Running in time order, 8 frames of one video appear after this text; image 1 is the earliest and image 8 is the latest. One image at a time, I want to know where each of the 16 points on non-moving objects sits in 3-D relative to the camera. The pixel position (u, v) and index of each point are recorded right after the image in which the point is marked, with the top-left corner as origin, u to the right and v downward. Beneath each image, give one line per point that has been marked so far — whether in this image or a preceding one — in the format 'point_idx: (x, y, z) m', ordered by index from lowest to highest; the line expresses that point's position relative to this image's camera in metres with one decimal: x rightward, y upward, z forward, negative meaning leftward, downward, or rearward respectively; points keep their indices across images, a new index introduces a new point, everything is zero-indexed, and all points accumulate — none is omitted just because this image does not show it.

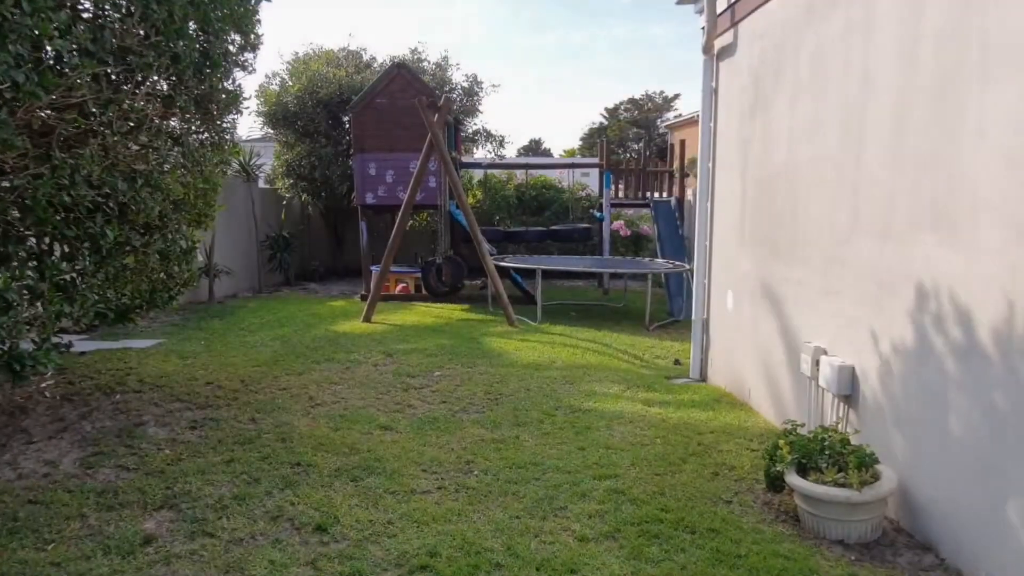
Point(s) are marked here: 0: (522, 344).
0: (+0.1, -0.5, +6.1) m
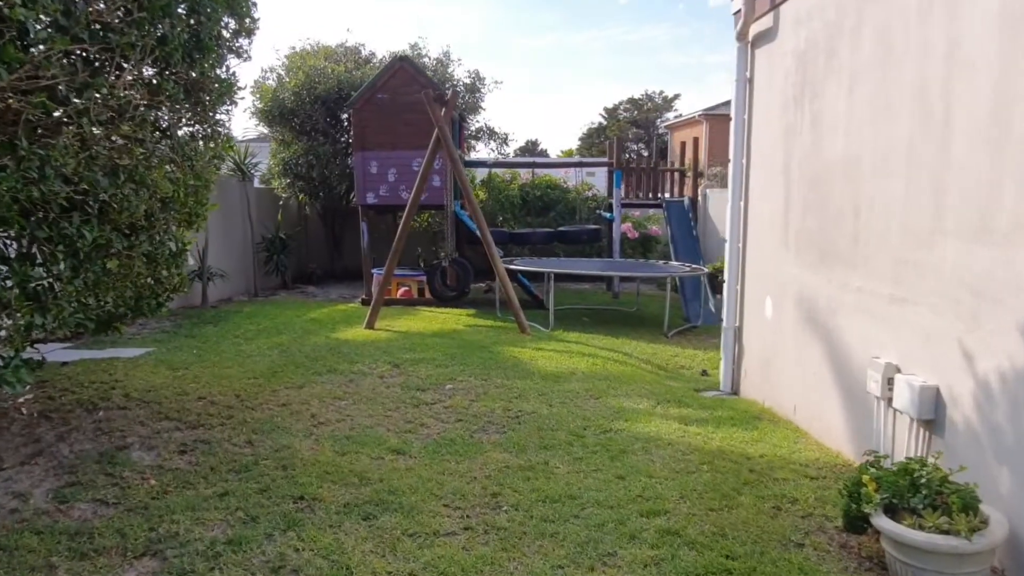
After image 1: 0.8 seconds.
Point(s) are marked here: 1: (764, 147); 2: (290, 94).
0: (+0.2, -0.5, +5.7) m
1: (+1.5, +0.8, +4.4) m
2: (-3.4, +2.9, +11.1) m
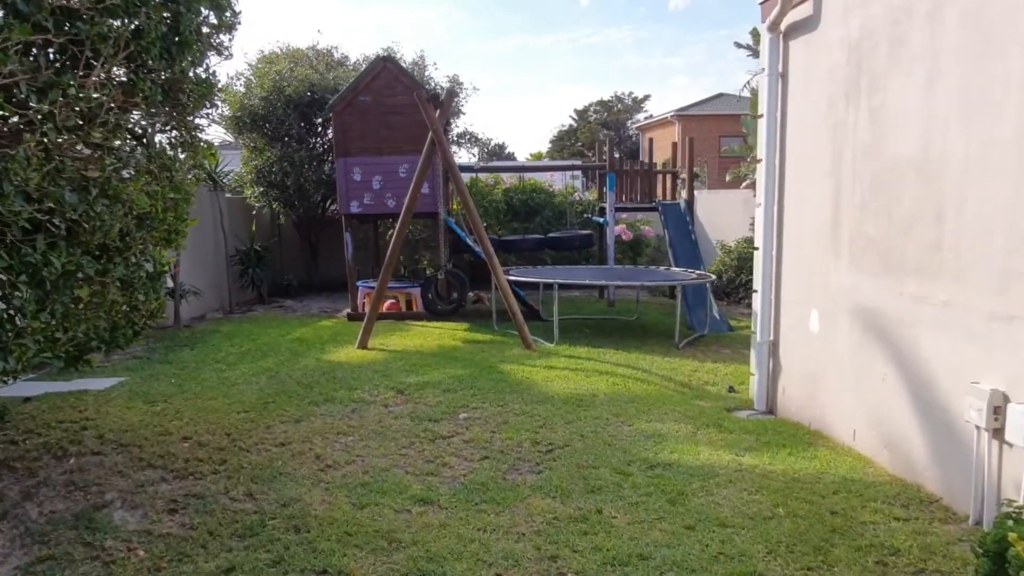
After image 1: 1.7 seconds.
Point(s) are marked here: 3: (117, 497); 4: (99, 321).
0: (+0.3, -0.6, +5.3) m
1: (+1.6, +0.8, +4.1) m
2: (-3.6, +2.7, +10.5) m
3: (-1.7, -0.9, +3.2) m
4: (-1.9, -0.2, +3.4) m
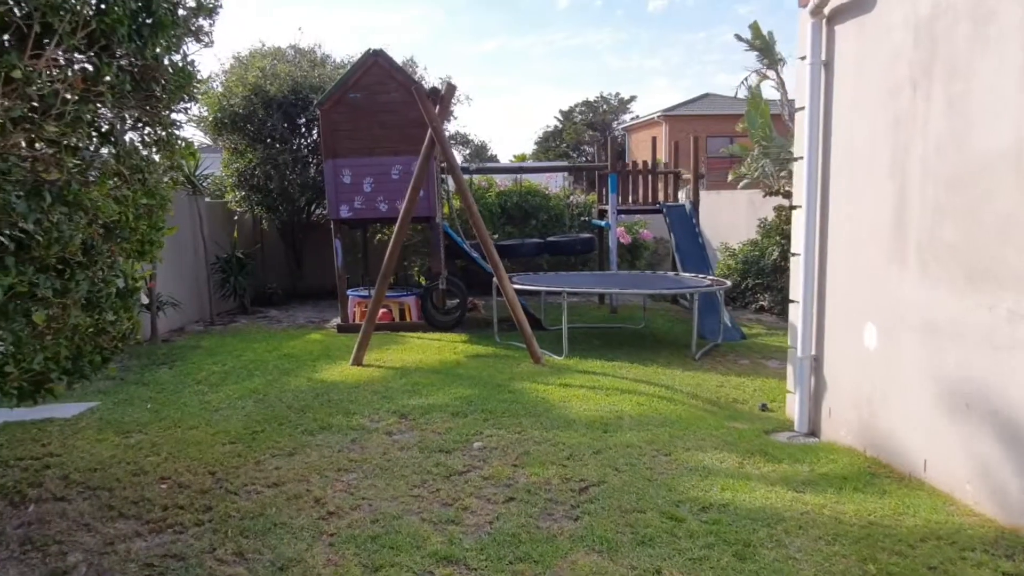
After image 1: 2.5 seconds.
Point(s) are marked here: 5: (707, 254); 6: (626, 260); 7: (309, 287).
0: (+0.4, -0.7, +4.8) m
1: (+1.7, +0.7, +3.6) m
2: (-3.7, +2.6, +10.0) m
3: (-1.5, -1.0, +2.7) m
4: (-1.8, -0.2, +2.9) m
5: (+2.2, +0.4, +8.3) m
6: (+1.7, +0.4, +11.3) m
7: (-3.1, 0.0, +11.2) m
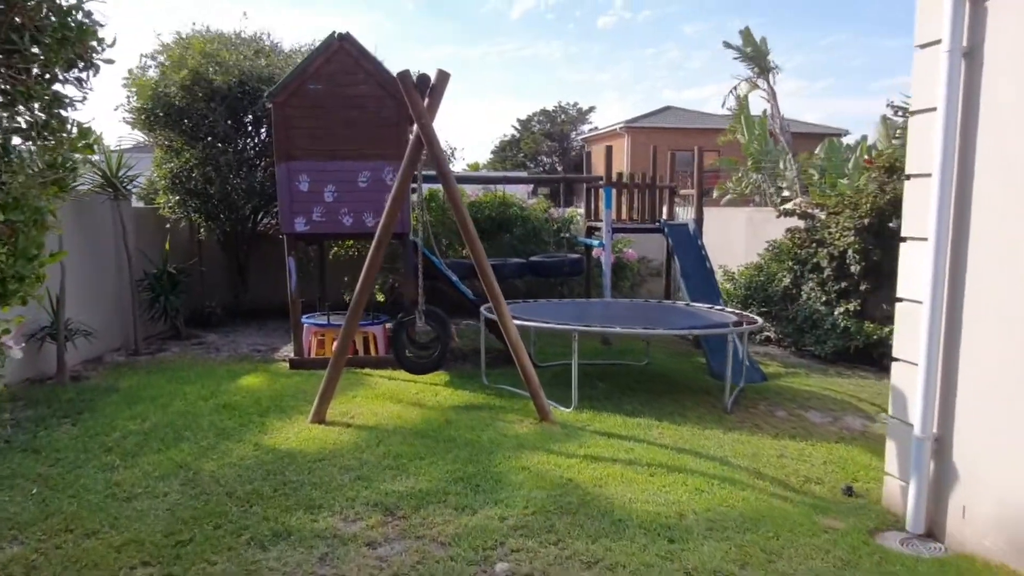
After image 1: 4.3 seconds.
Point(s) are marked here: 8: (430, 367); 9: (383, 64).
0: (+0.4, -0.9, +3.7) m
1: (+1.9, +0.5, +2.7) m
2: (-3.9, +2.3, +8.6) m
3: (-1.3, -1.2, +1.4) m
4: (-1.6, -0.4, +1.7) m
5: (+2.0, +0.1, +7.3) m
6: (+1.4, +0.1, +10.3) m
7: (-3.5, -0.2, +9.9) m
8: (-0.5, -0.6, +5.5) m
9: (-1.1, +1.9, +6.2) m
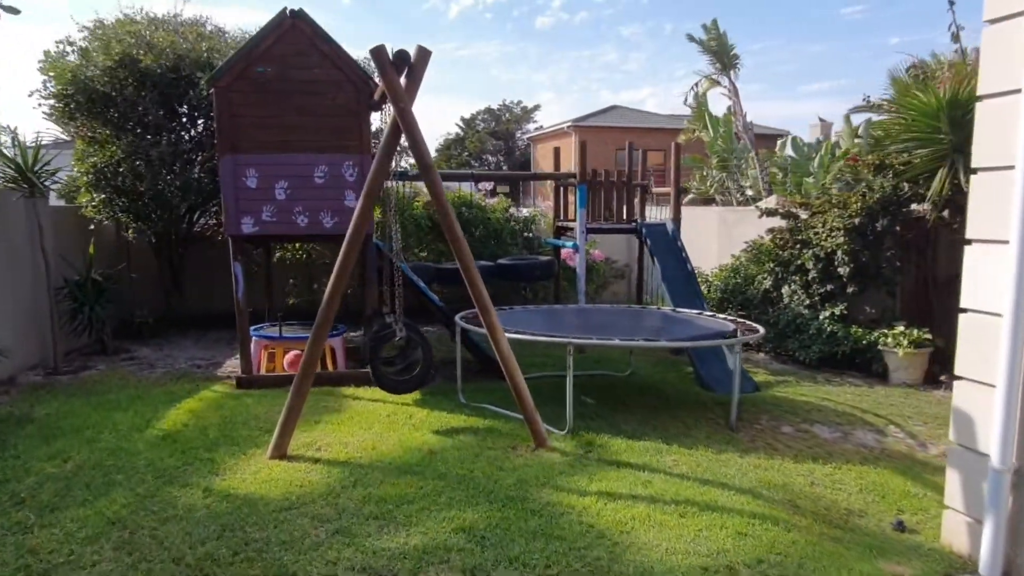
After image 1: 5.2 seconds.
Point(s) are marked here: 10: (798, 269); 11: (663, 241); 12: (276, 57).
0: (+0.5, -1.0, +3.2) m
1: (+2.0, +0.4, +2.3) m
2: (-4.3, +2.3, +7.7) m
3: (-1.1, -1.2, +0.8) m
4: (-1.4, -0.5, +1.0) m
5: (+1.7, 0.0, +6.9) m
6: (+0.8, +0.1, +9.9) m
7: (-3.9, -0.3, +9.0) m
8: (-0.6, -0.6, +4.9) m
9: (-1.3, +1.8, +5.6) m
10: (+2.8, +0.2, +7.2) m
11: (+1.5, +0.5, +7.2) m
12: (-1.8, +1.7, +5.5) m
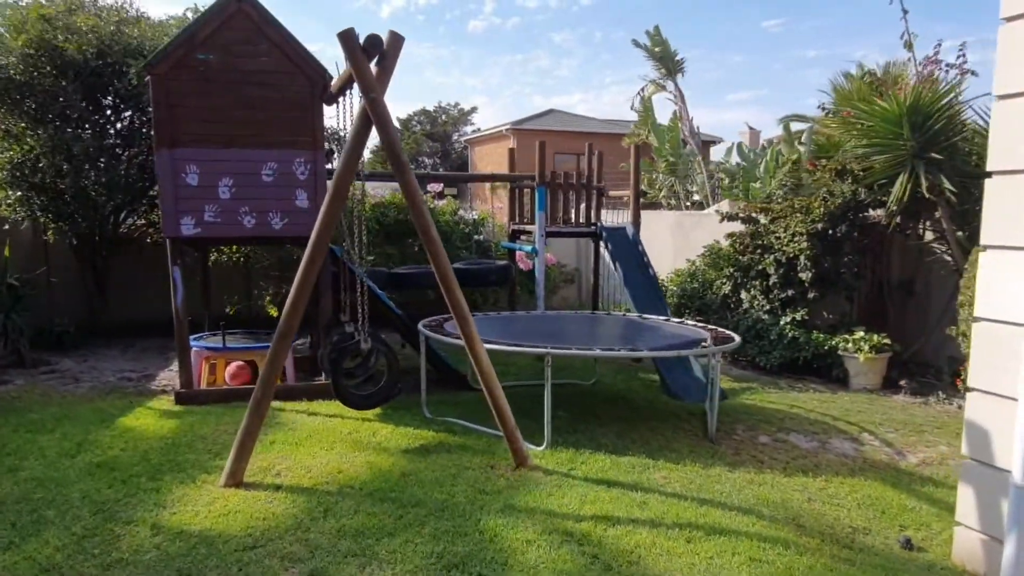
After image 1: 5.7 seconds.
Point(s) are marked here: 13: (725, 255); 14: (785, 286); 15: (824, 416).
0: (+0.4, -1.0, +3.0) m
1: (+2.0, +0.4, +2.2) m
2: (-4.7, +2.2, +7.1) m
3: (-0.9, -1.2, +0.4) m
4: (-1.2, -0.5, +0.6) m
5: (+1.4, 0.0, +6.8) m
6: (+0.2, 0.0, +9.6) m
7: (-4.5, -0.4, +8.4) m
8: (-0.8, -0.7, +4.5) m
9: (-1.5, +1.8, +5.2) m
10: (+2.4, +0.1, +7.1) m
11: (+1.1, +0.4, +7.1) m
12: (-2.0, +1.7, +5.1) m
13: (+2.1, +0.3, +7.4) m
14: (+2.5, 0.0, +6.9) m
15: (+2.3, -0.9, +5.4) m
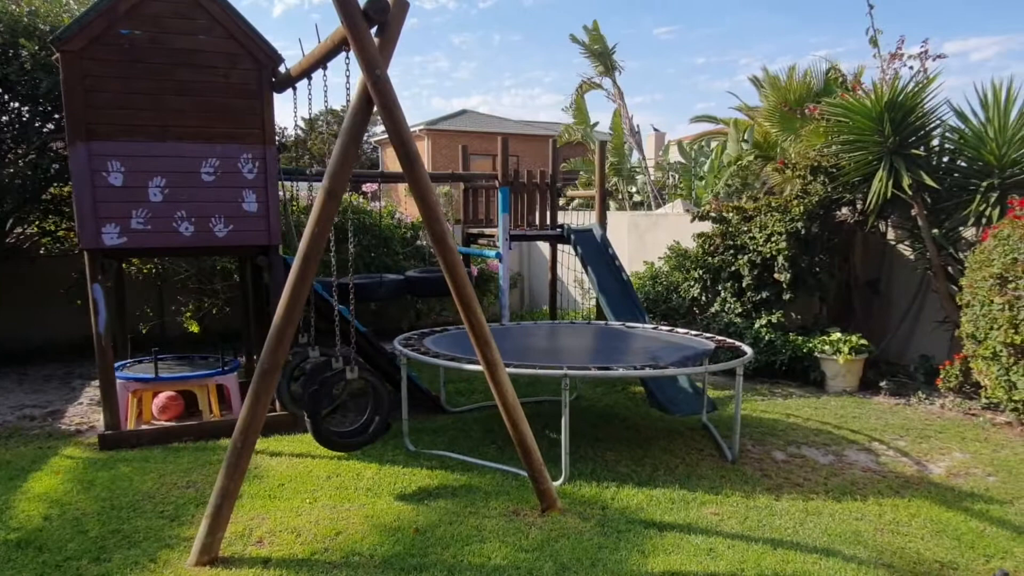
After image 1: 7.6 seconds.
0: (+0.6, -1.0, +2.5) m
1: (+2.3, +0.4, +1.9) m
2: (-5.1, +2.0, +5.9) m
3: (-0.3, -1.3, -0.2) m
4: (-0.7, -0.6, -0.1) m
5: (+1.1, -0.1, +6.4) m
6: (-0.5, -0.1, +9.0) m
7: (-4.9, -0.6, +7.2) m
8: (-0.8, -0.8, +3.8) m
9: (-1.7, +1.7, +4.4) m
10: (+2.0, +0.1, +6.8) m
11: (+0.7, +0.4, +6.6) m
12: (-2.1, +1.6, +4.3) m
13: (+1.7, +0.3, +7.1) m
14: (+2.2, 0.0, +6.7) m
15: (+2.2, -0.9, +5.1) m
